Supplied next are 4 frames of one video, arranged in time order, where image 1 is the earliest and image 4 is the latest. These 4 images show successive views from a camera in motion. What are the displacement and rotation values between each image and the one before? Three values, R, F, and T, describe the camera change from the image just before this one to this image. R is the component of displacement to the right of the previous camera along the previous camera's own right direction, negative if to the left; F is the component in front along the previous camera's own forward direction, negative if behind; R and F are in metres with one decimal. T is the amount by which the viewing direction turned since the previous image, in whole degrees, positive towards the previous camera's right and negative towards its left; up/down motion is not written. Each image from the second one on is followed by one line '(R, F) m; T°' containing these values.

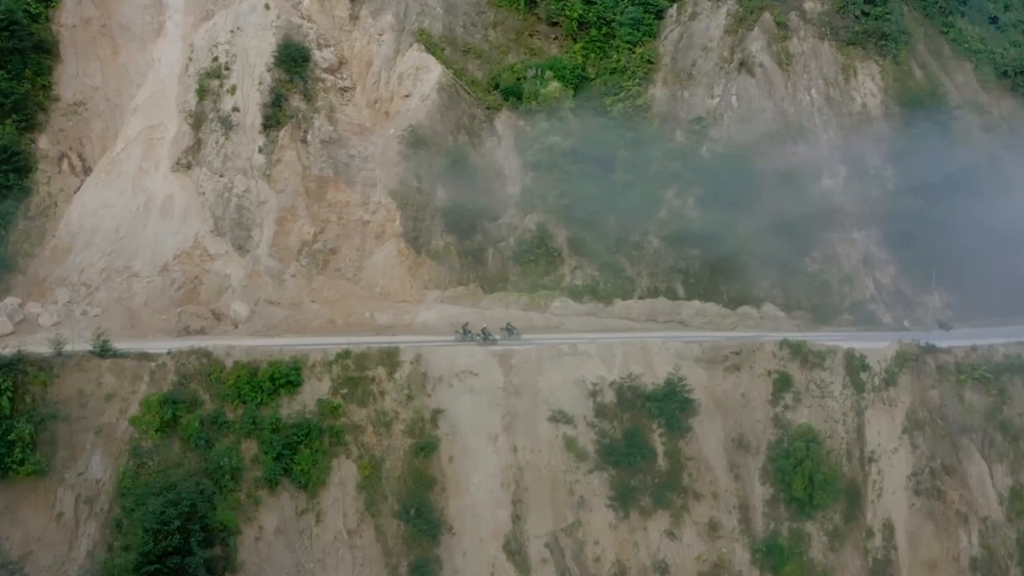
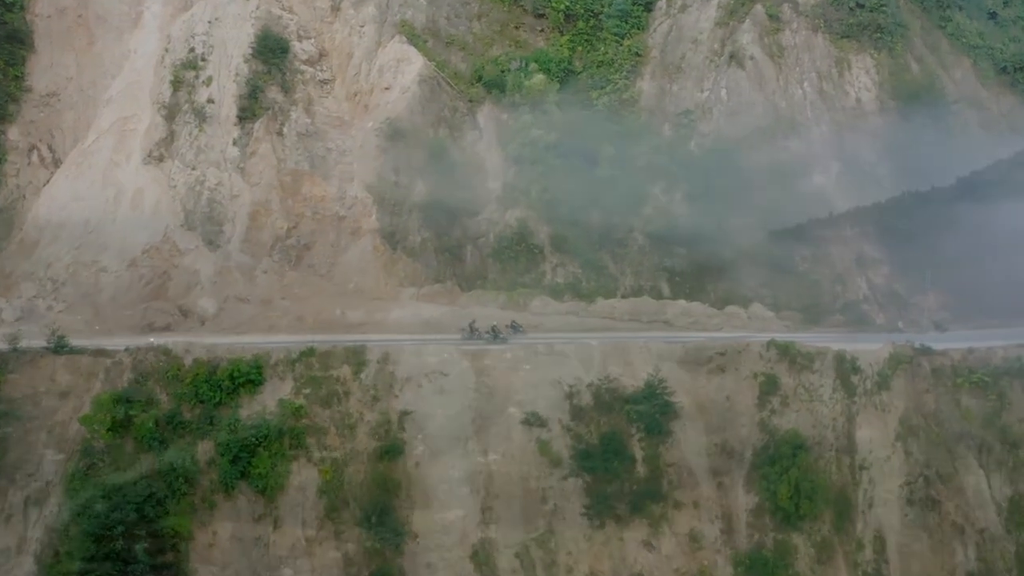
(+0.7, +0.5) m; -2°
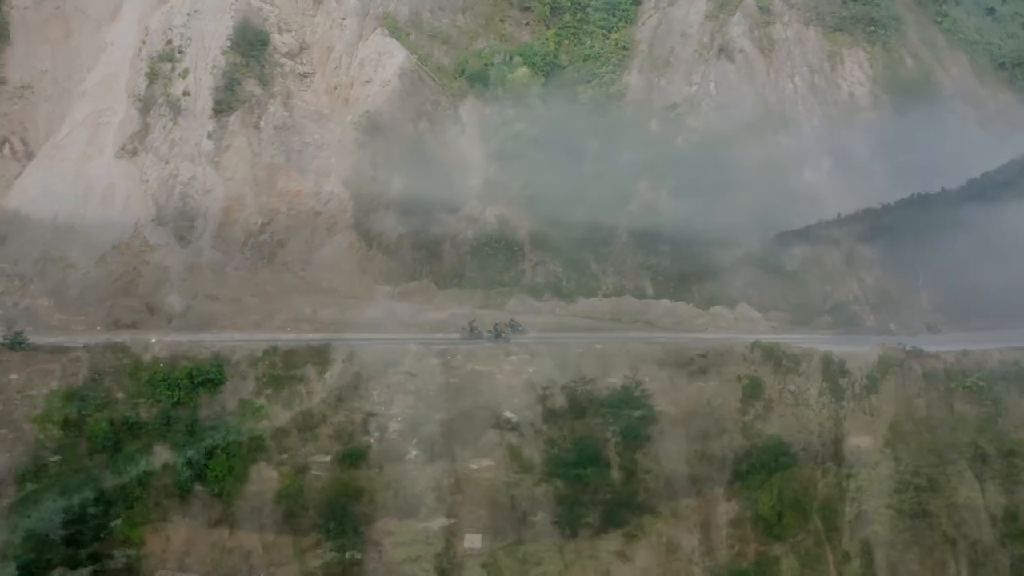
(+0.5, +0.4) m; -1°
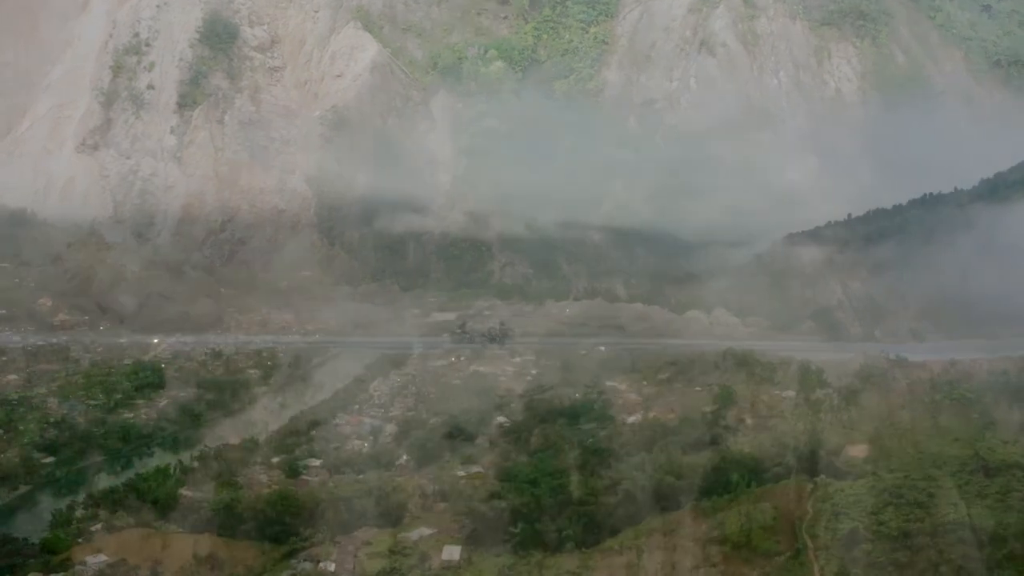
(+0.7, +0.5) m; -1°
